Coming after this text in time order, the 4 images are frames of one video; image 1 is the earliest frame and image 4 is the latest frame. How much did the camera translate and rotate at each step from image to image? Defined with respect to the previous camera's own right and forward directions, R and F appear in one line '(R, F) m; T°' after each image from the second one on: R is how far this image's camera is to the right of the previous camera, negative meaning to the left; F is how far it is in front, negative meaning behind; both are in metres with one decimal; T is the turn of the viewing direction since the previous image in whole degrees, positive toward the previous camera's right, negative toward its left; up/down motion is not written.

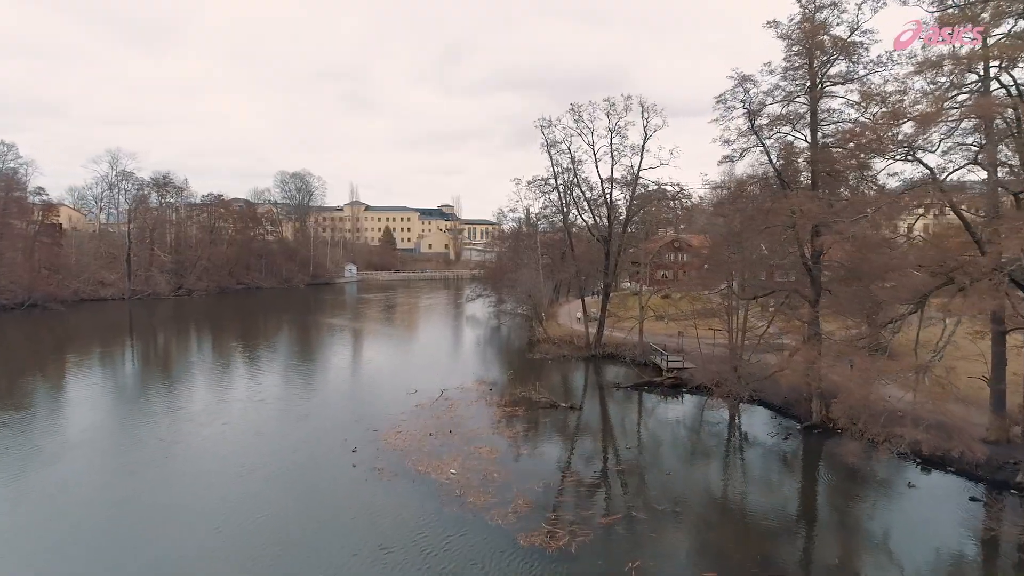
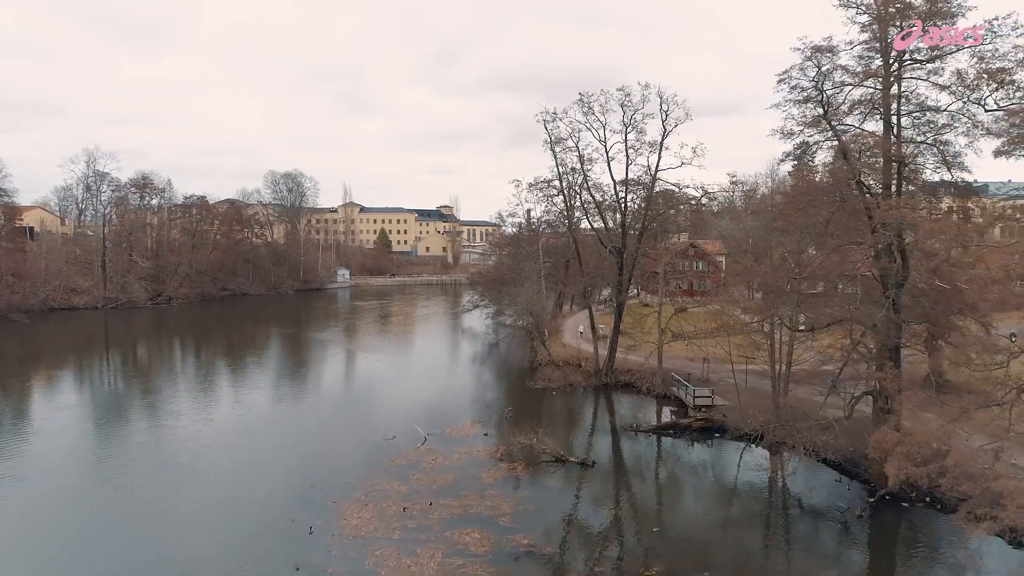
(+0.1, +3.2) m; 0°
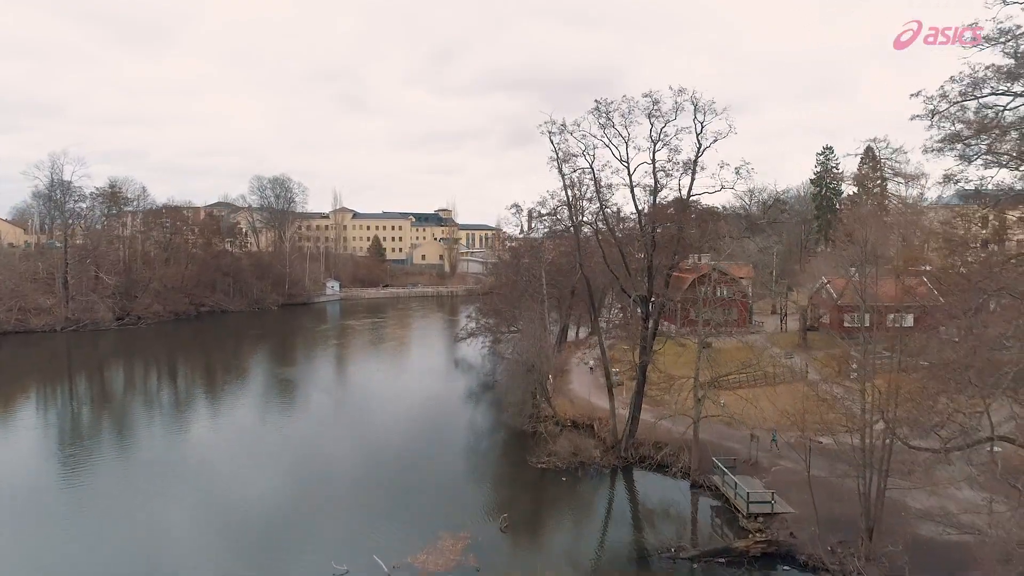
(+0.1, +4.2) m; 0°
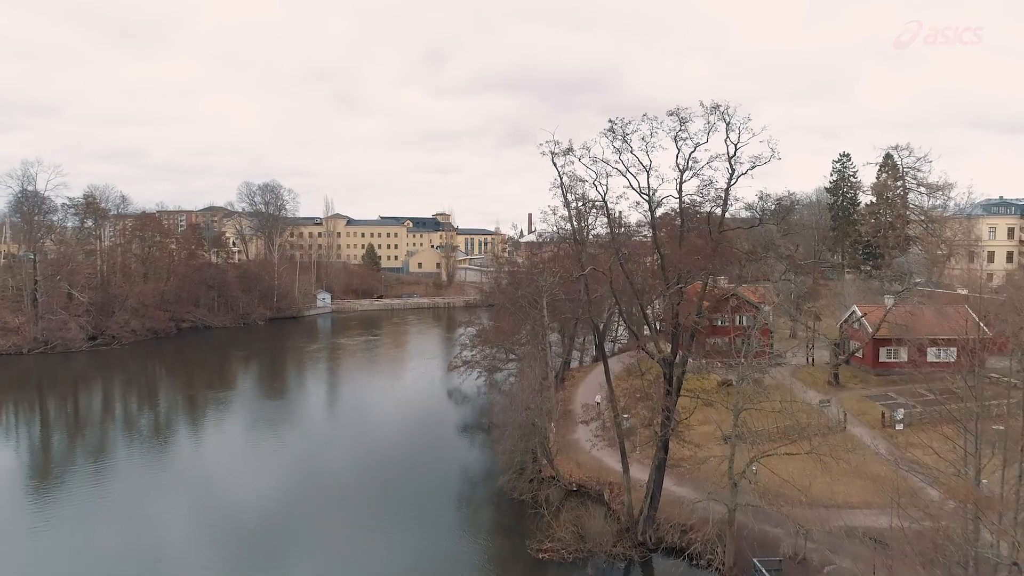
(+0.1, +2.8) m; 0°
